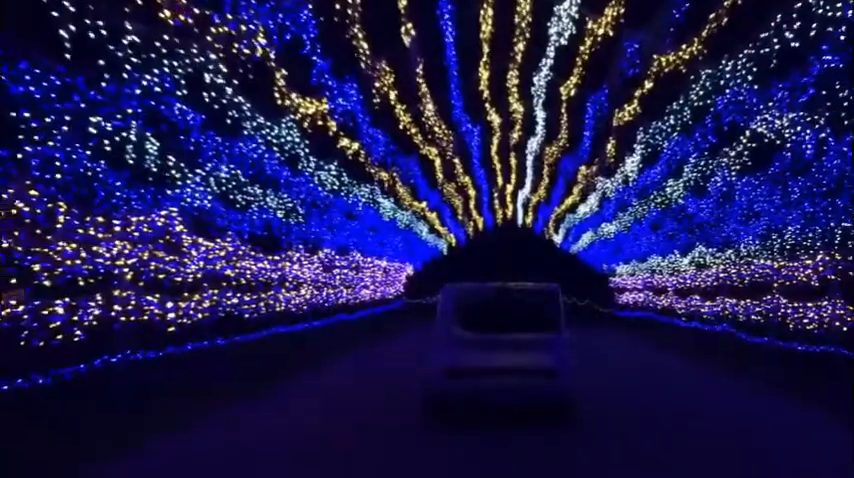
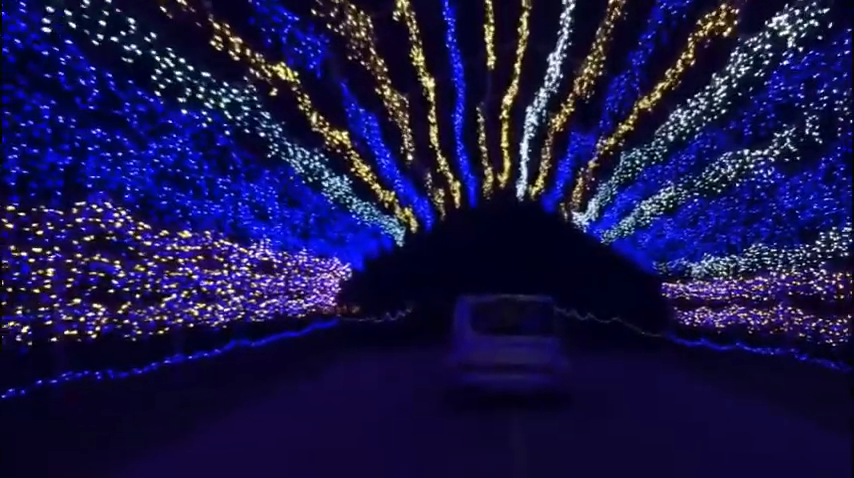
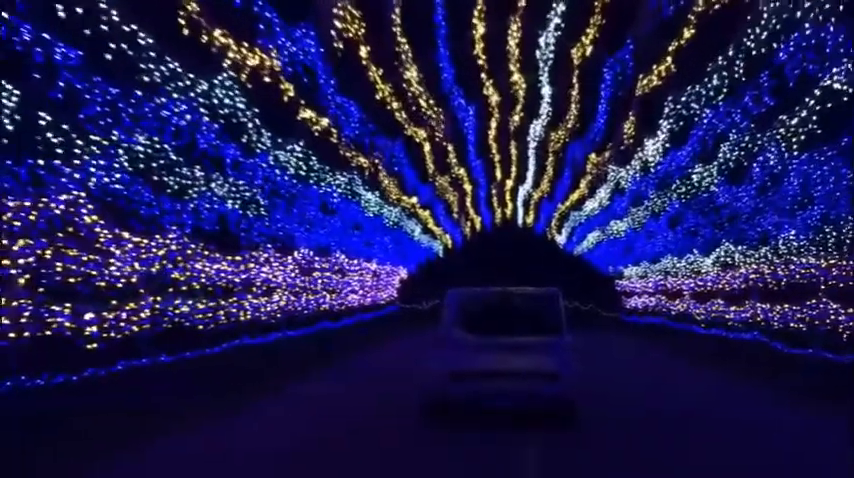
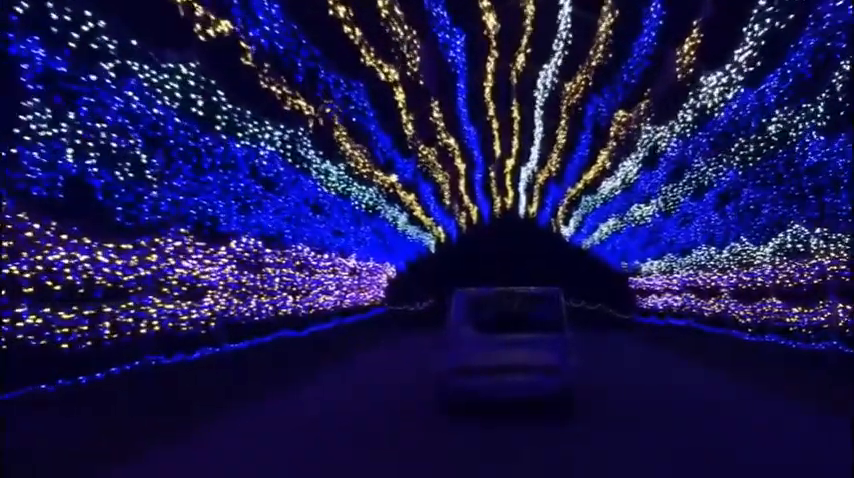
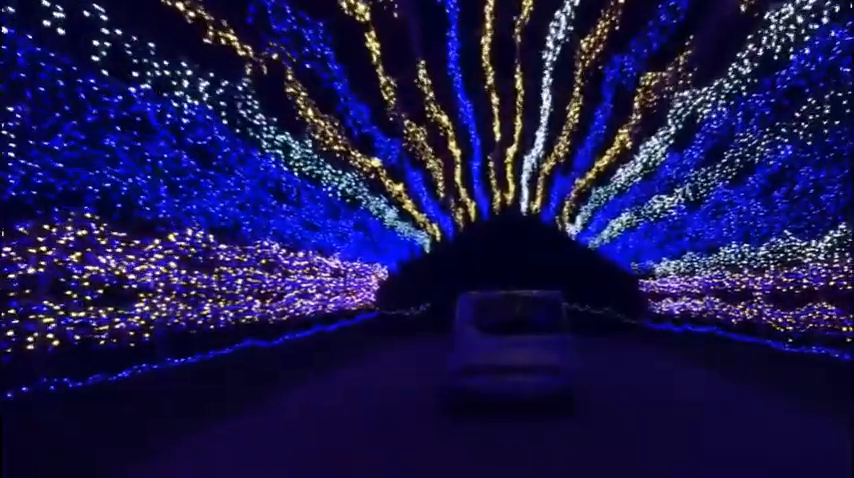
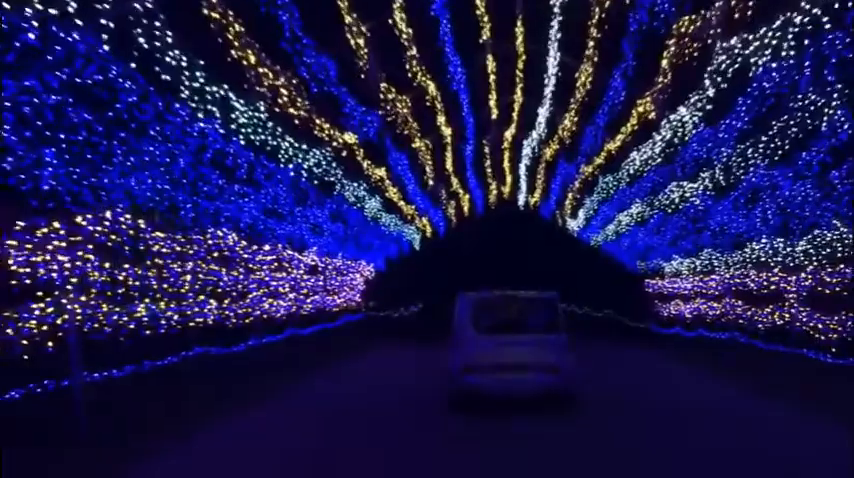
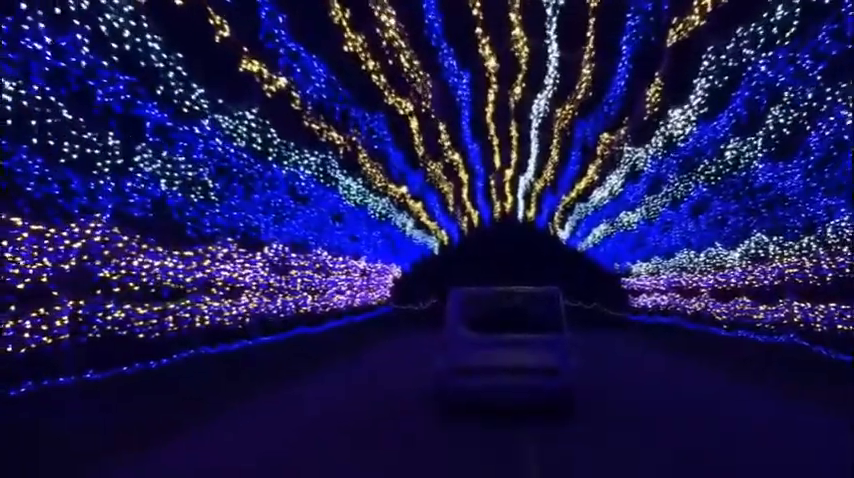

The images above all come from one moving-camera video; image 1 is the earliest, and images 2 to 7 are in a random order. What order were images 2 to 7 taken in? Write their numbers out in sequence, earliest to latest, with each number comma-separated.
3, 7, 4, 5, 6, 2
